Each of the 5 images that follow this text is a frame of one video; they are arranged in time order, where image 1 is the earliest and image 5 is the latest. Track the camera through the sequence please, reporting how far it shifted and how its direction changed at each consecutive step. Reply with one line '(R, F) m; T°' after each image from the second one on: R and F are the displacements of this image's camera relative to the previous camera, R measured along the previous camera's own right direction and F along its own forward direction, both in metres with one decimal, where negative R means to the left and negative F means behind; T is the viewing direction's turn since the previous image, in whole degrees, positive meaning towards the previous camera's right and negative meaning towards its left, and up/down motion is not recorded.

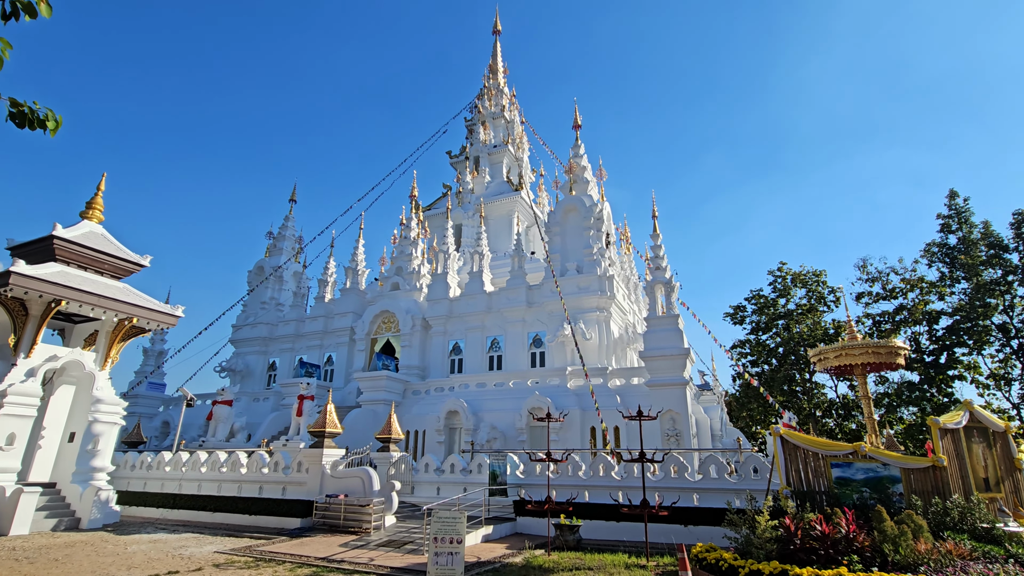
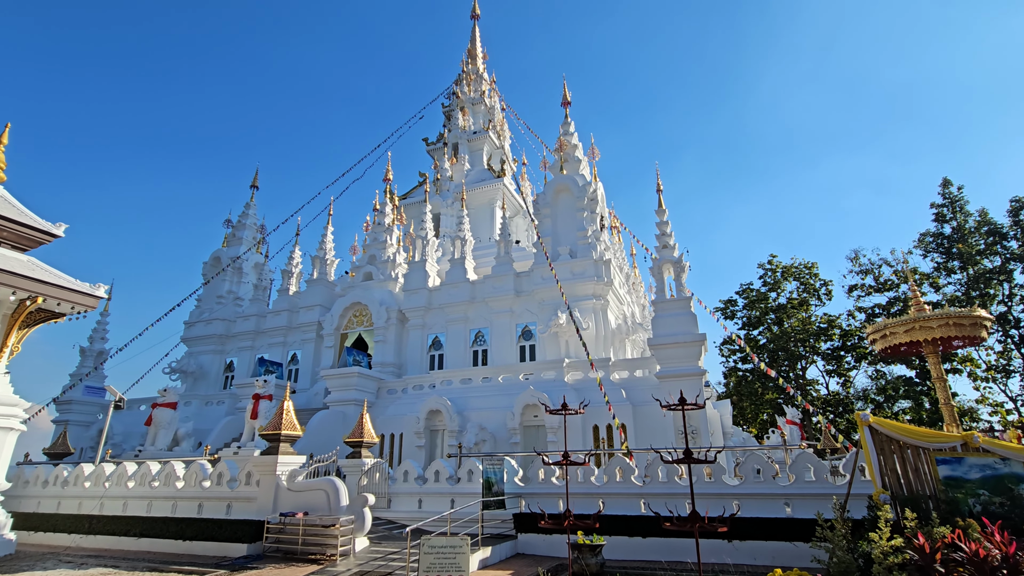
(-0.5, +2.1) m; +3°
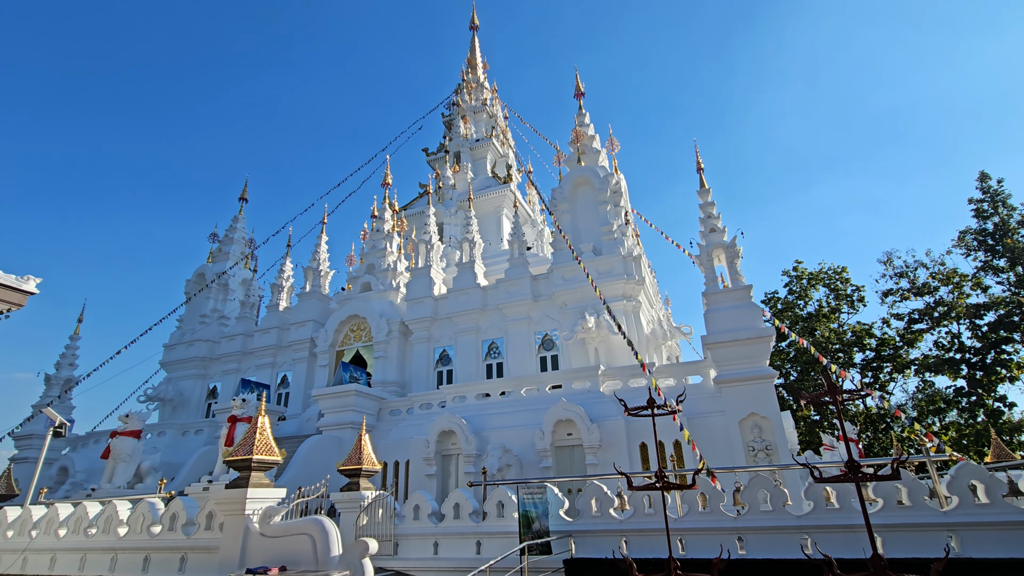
(-0.7, +2.3) m; 0°
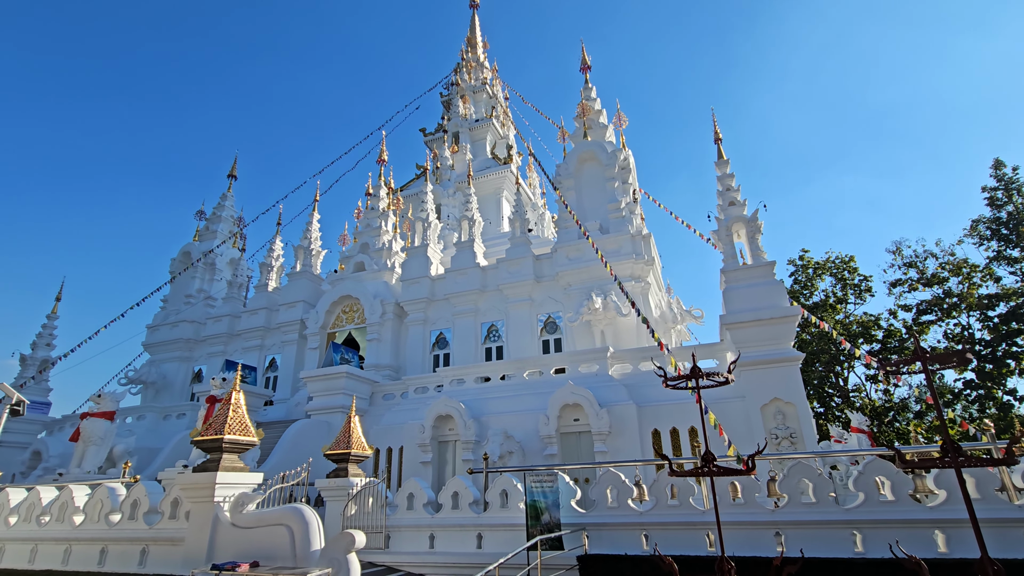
(-0.2, +0.9) m; +1°
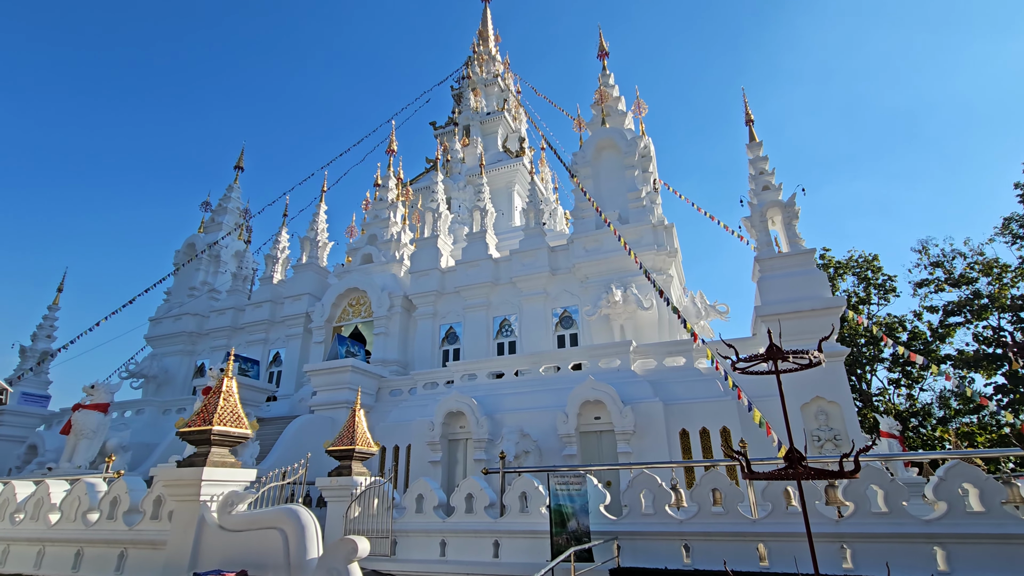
(-0.2, +0.8) m; -1°
